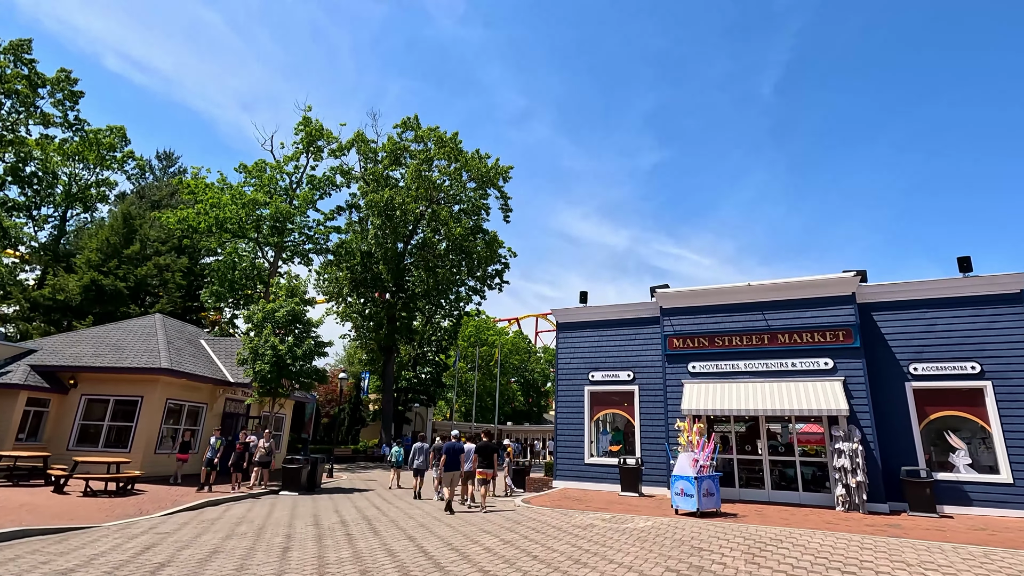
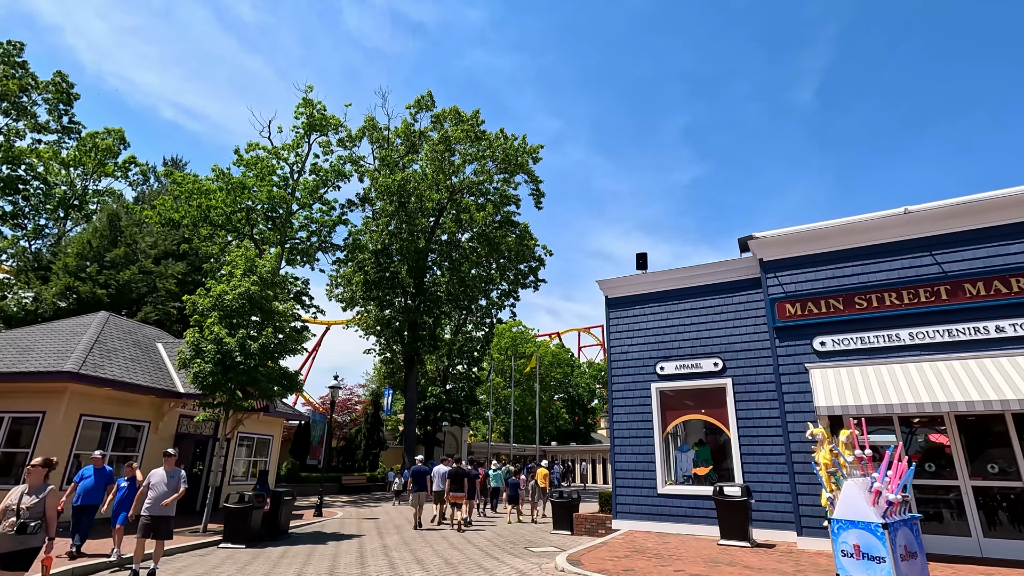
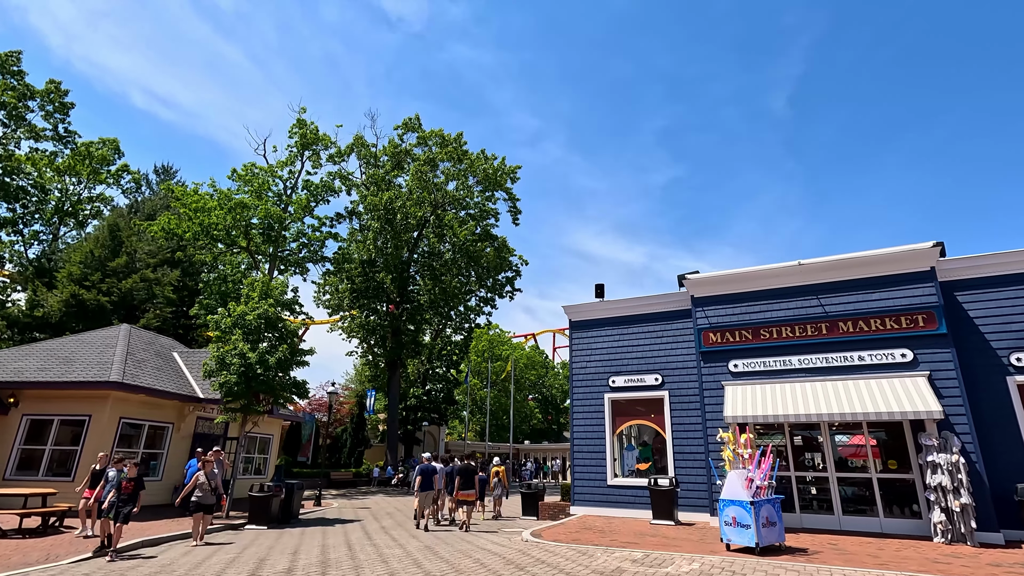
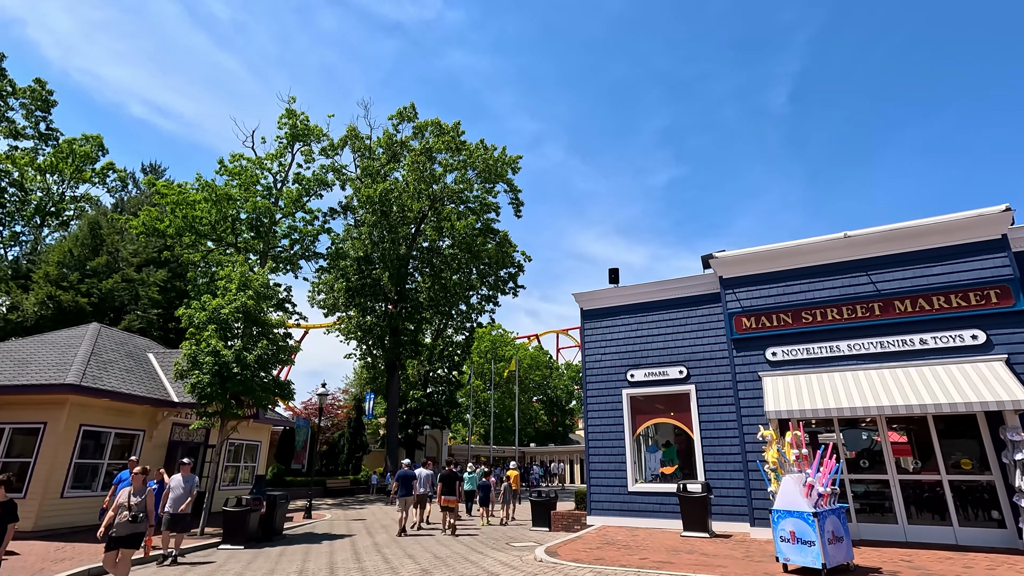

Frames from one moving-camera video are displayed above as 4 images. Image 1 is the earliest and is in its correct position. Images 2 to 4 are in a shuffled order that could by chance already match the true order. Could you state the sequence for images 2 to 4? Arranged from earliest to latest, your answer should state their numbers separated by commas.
3, 4, 2
